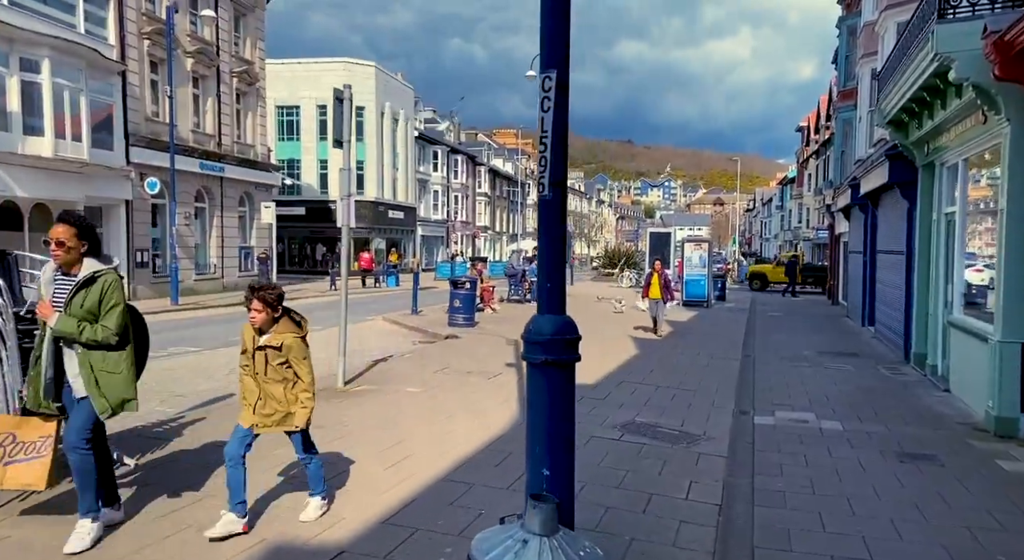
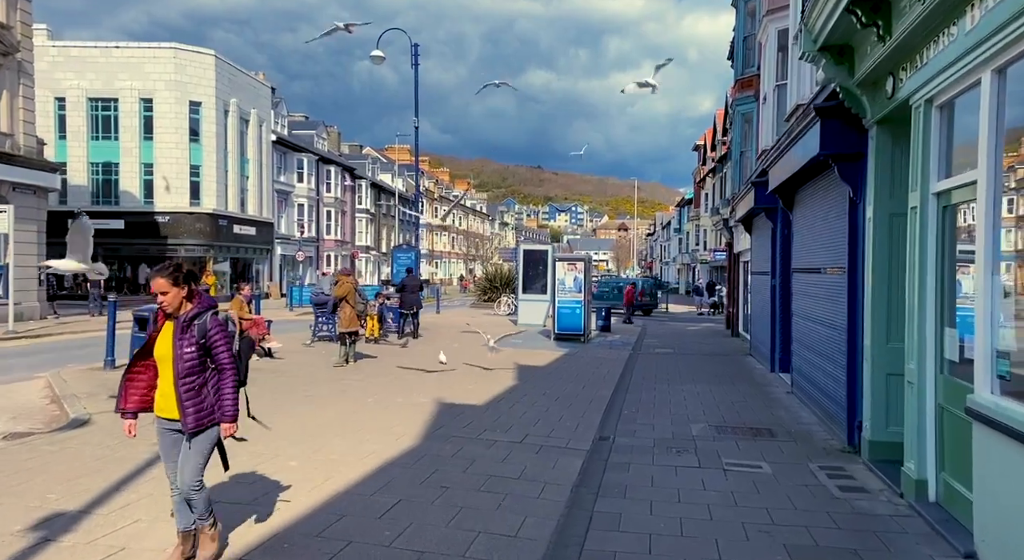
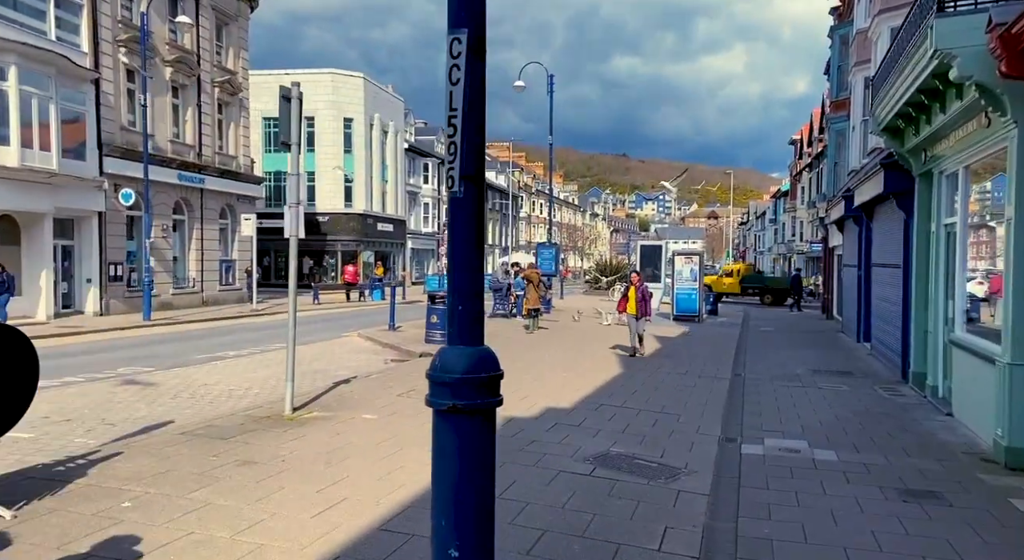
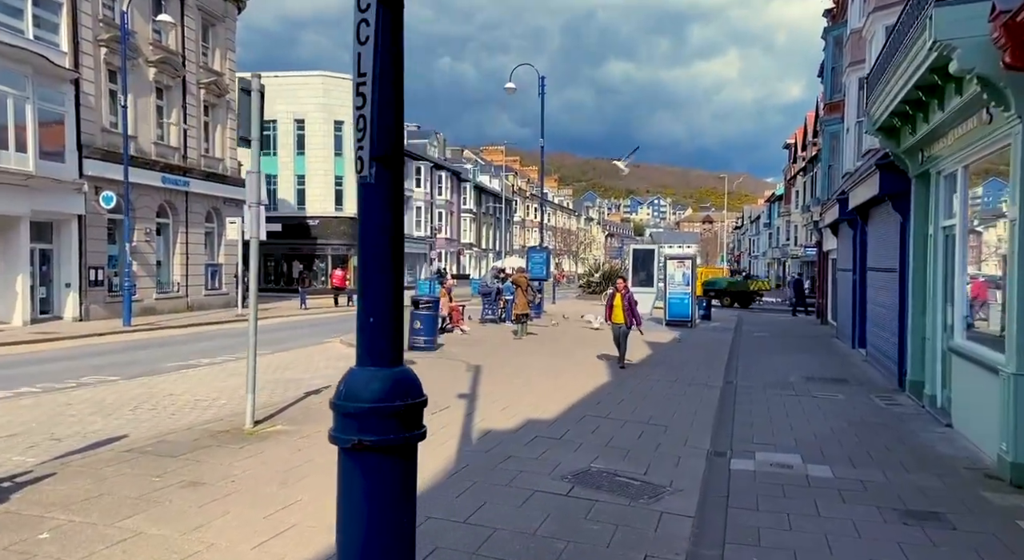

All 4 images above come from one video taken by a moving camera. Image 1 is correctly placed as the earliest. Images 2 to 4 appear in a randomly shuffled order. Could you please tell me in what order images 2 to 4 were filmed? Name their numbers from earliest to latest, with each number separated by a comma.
3, 4, 2
